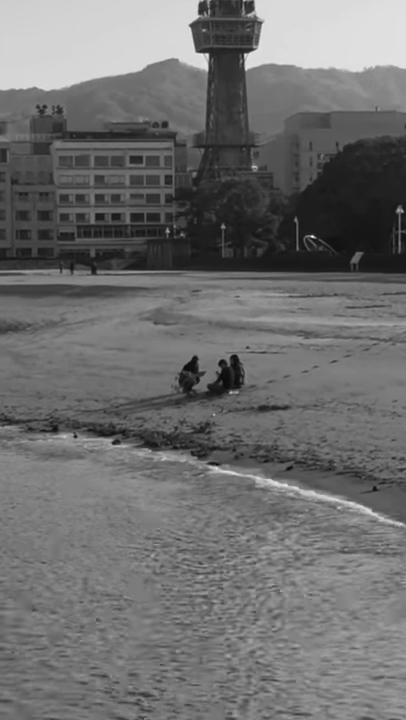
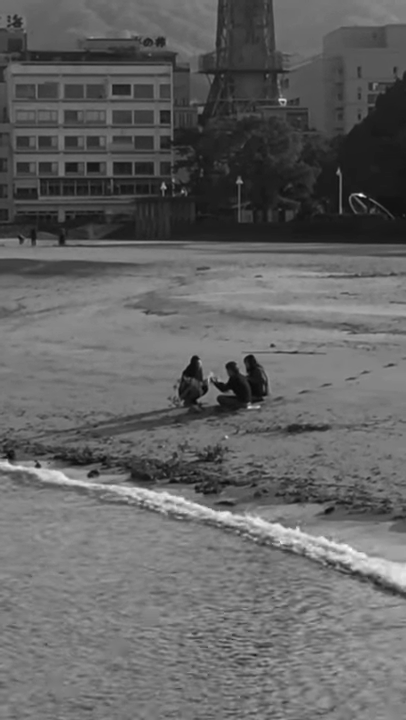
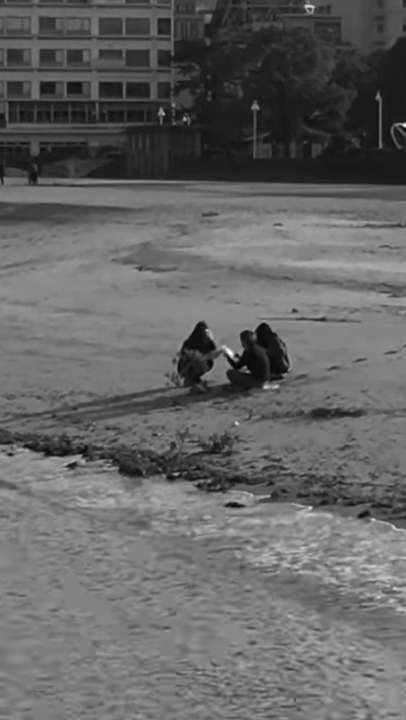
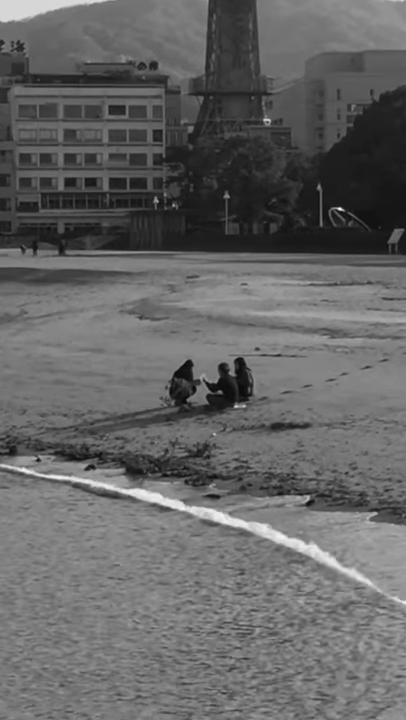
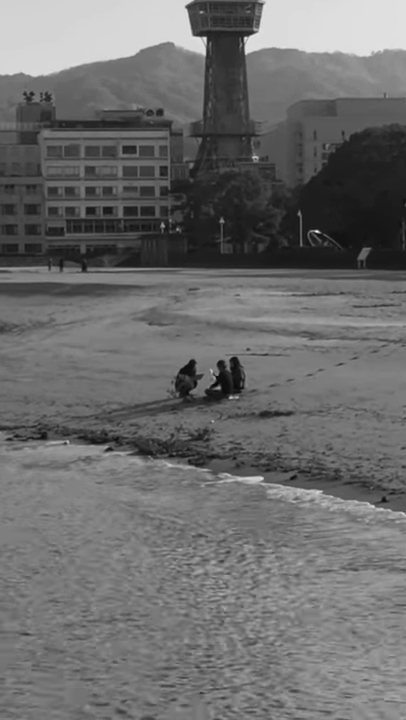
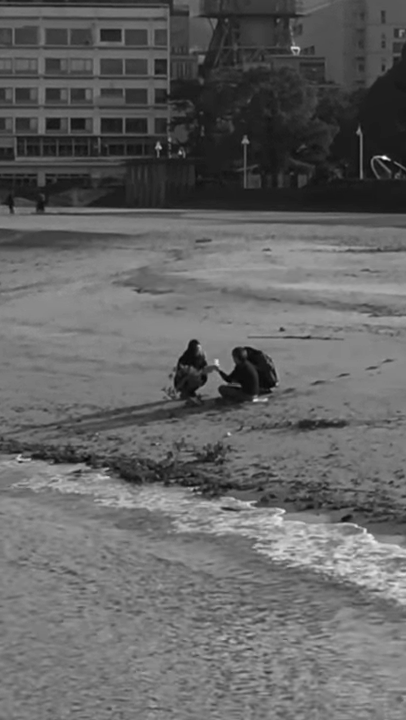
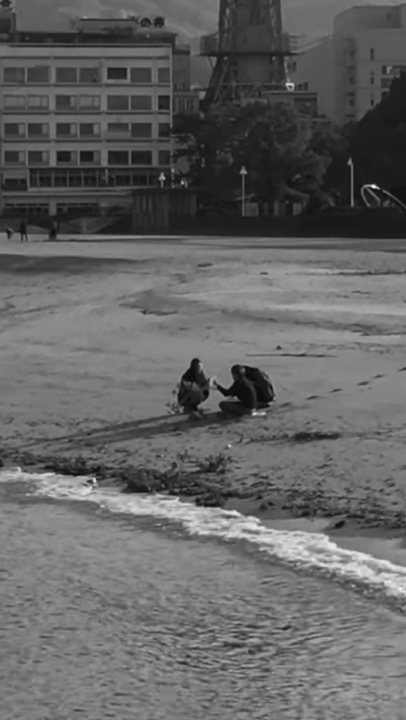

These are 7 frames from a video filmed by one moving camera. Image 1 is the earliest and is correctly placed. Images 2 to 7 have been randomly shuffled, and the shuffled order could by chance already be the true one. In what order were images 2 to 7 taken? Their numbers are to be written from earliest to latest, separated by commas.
5, 4, 2, 7, 6, 3
